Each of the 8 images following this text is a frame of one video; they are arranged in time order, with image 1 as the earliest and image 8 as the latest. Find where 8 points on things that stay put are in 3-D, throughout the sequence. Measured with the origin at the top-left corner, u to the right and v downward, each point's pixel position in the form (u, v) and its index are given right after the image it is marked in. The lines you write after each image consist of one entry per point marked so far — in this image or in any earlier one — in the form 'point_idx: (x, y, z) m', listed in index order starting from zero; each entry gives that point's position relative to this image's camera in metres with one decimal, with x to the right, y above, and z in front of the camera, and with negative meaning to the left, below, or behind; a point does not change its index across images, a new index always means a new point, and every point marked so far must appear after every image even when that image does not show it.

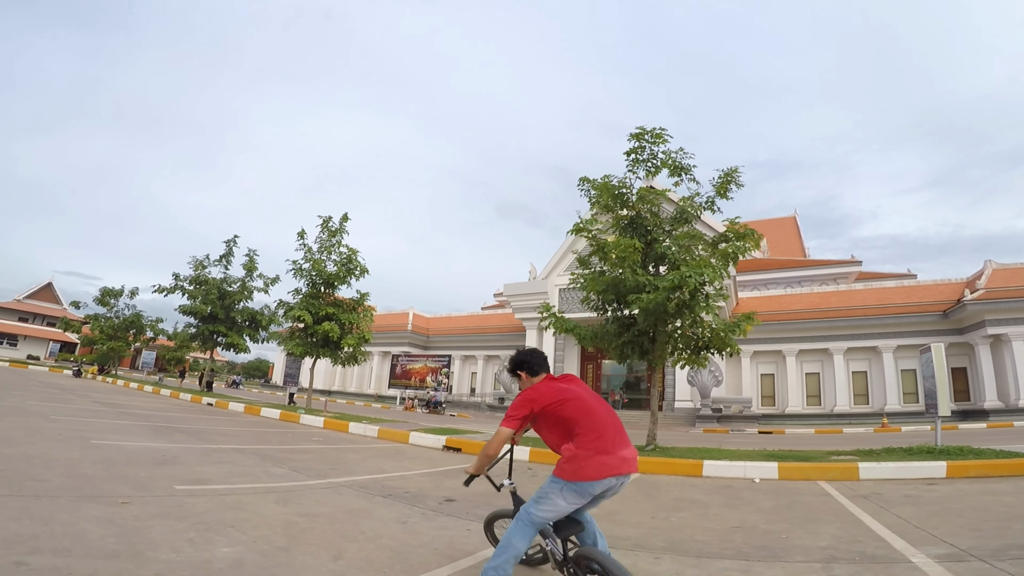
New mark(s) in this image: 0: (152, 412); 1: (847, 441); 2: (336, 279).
0: (-8.0, -2.9, +11.7) m
1: (+12.7, -6.0, +19.9) m
2: (-5.2, +0.3, +15.5) m
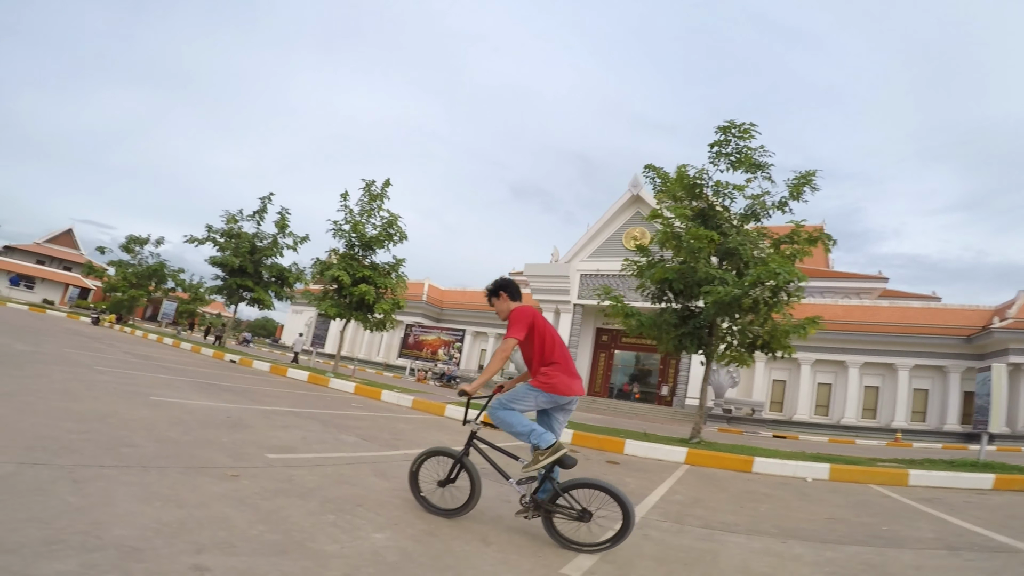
0: (-7.1, -1.7, +11.4) m
1: (+13.4, -6.3, +19.7) m
2: (-4.0, +1.3, +15.1) m
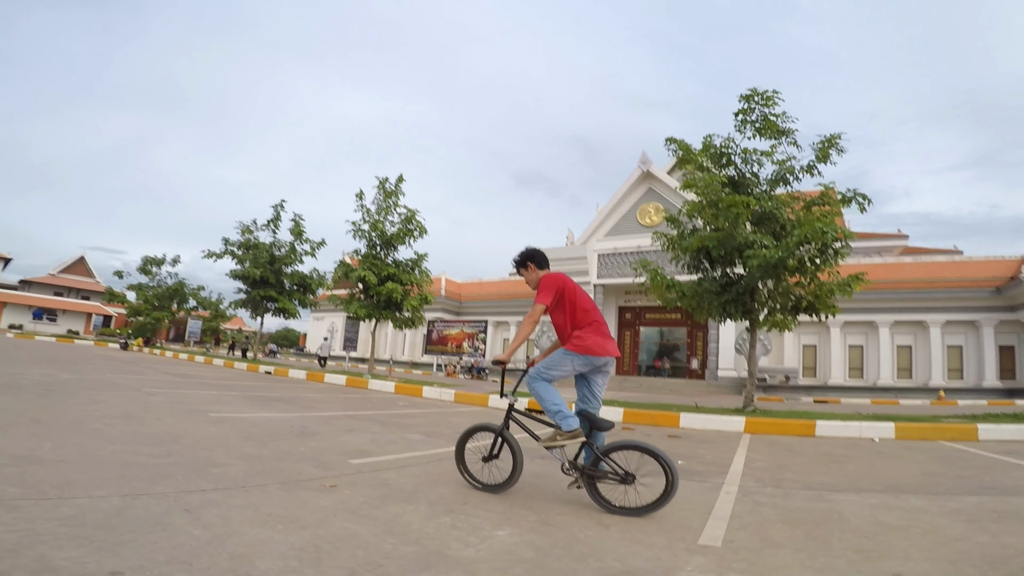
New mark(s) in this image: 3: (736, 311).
0: (-6.2, -2.1, +11.4) m
1: (+14.8, -4.4, +19.3) m
2: (-3.3, +1.4, +14.9) m
3: (+4.3, -0.4, +10.1) m
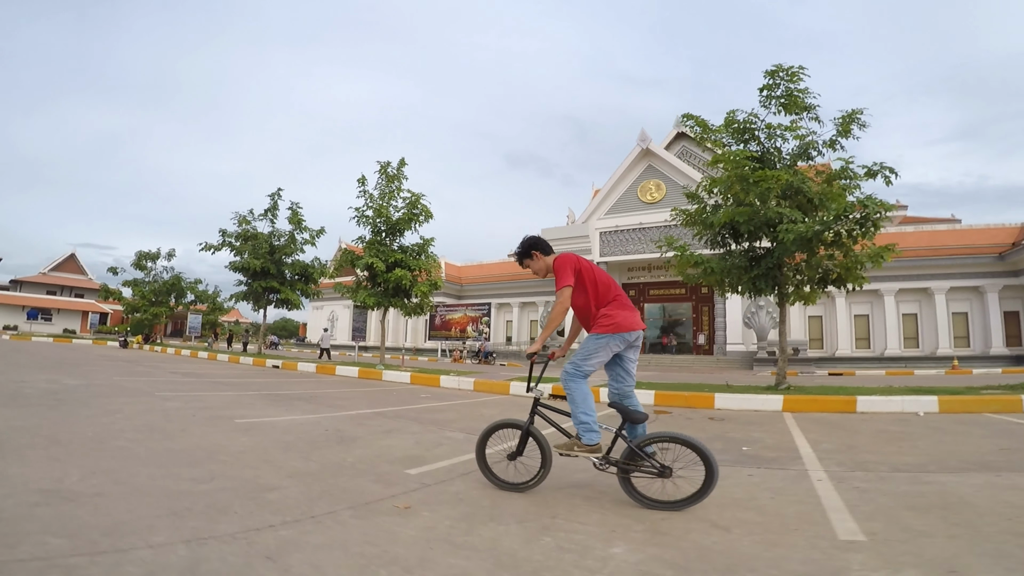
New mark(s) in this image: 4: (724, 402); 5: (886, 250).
0: (-5.8, -1.9, +11.0) m
1: (+15.2, -3.2, +19.2) m
2: (-3.1, +1.7, +14.5) m
3: (+4.7, 0.0, +9.7) m
4: (+3.7, -2.0, +9.2) m
5: (+6.4, +0.7, +8.9) m
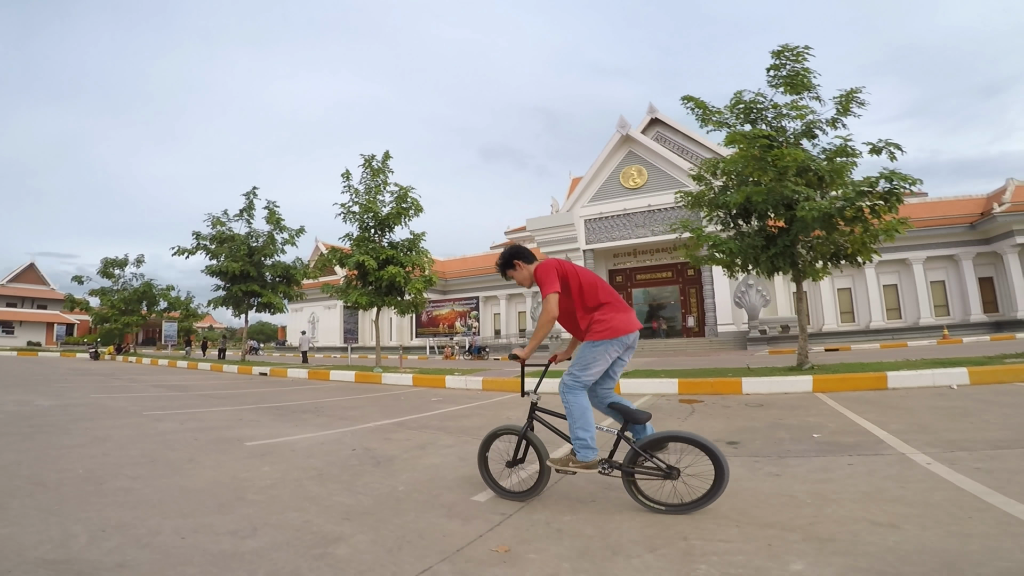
0: (-5.5, -2.0, +10.2) m
1: (+15.1, -2.2, +19.4) m
2: (-3.2, +1.8, +13.7) m
3: (+4.9, +0.4, +9.4) m
4: (+4.0, -1.6, +8.8) m
5: (+6.5, +1.1, +8.6) m
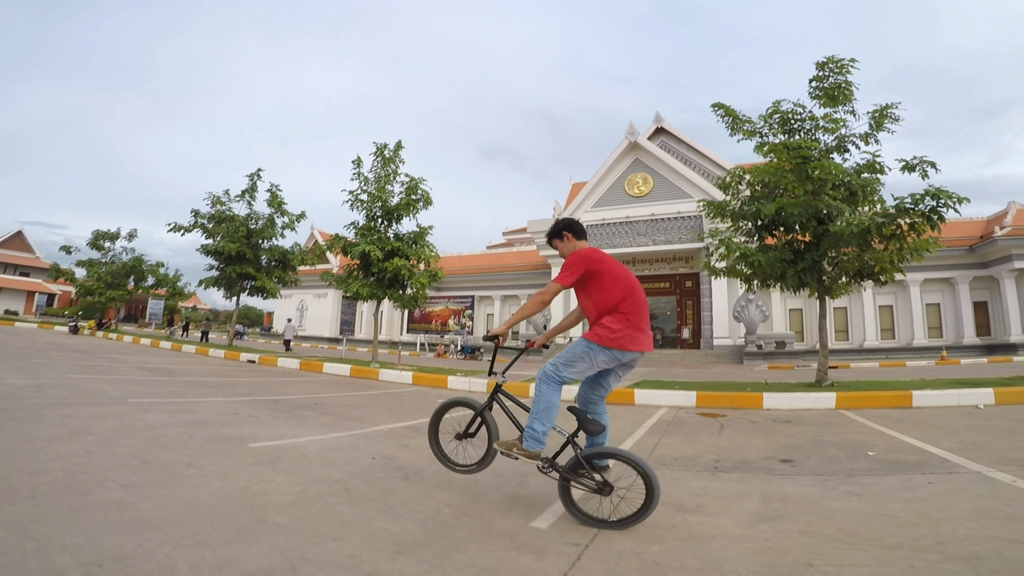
0: (-5.4, -1.7, +9.6) m
1: (+15.0, -3.3, +19.2) m
2: (-2.9, +2.0, +13.2) m
3: (+5.2, +0.1, +9.0) m
4: (+4.2, -1.9, +8.4) m
5: (+6.9, +0.7, +8.2) m
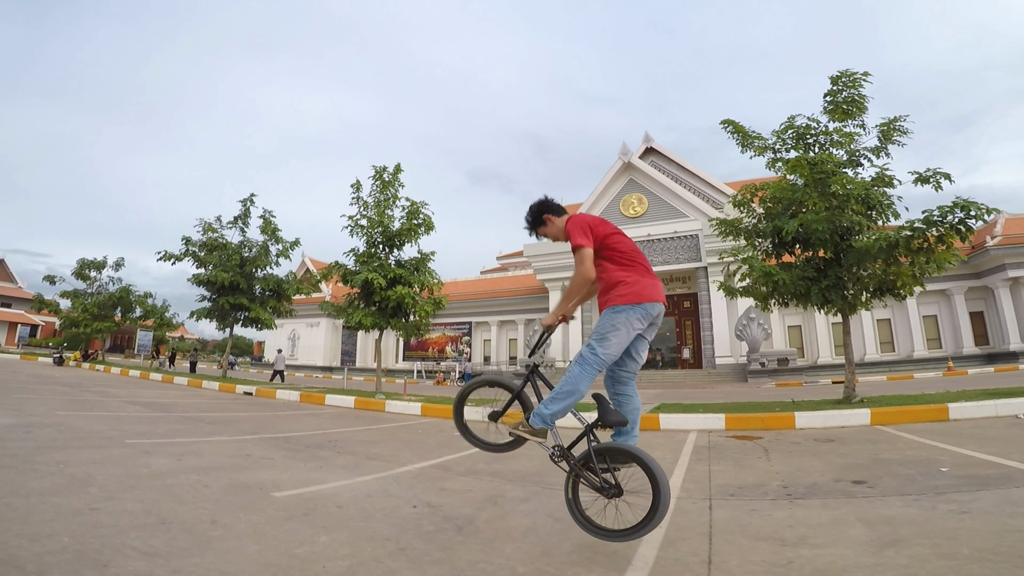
0: (-5.1, -2.2, +9.1) m
1: (+15.1, -3.8, +19.0) m
2: (-2.7, +1.3, +12.9) m
3: (+5.4, -0.2, +8.8) m
4: (+4.5, -2.2, +8.0) m
5: (+7.1, +0.5, +8.0) m
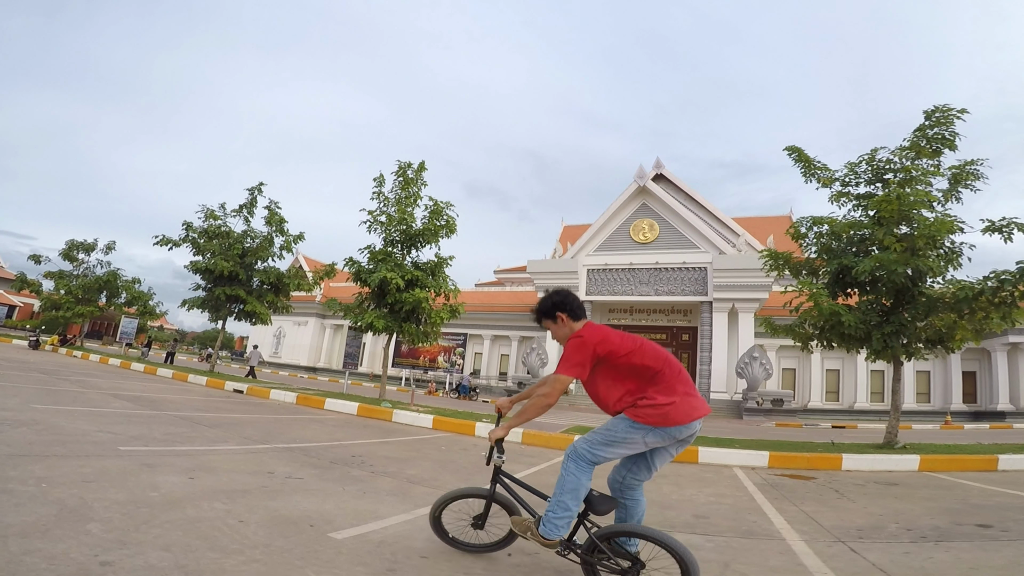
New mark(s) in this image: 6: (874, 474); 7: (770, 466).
0: (-4.7, -2.0, +8.2) m
1: (+15.1, -5.2, +18.6) m
2: (-2.1, +1.3, +12.1) m
3: (+6.0, -0.7, +8.2) m
4: (+5.0, -2.6, +7.4) m
5: (+7.8, -0.1, +7.6) m
6: (+5.1, -2.7, +7.3) m
7: (+4.0, -2.7, +7.9) m
